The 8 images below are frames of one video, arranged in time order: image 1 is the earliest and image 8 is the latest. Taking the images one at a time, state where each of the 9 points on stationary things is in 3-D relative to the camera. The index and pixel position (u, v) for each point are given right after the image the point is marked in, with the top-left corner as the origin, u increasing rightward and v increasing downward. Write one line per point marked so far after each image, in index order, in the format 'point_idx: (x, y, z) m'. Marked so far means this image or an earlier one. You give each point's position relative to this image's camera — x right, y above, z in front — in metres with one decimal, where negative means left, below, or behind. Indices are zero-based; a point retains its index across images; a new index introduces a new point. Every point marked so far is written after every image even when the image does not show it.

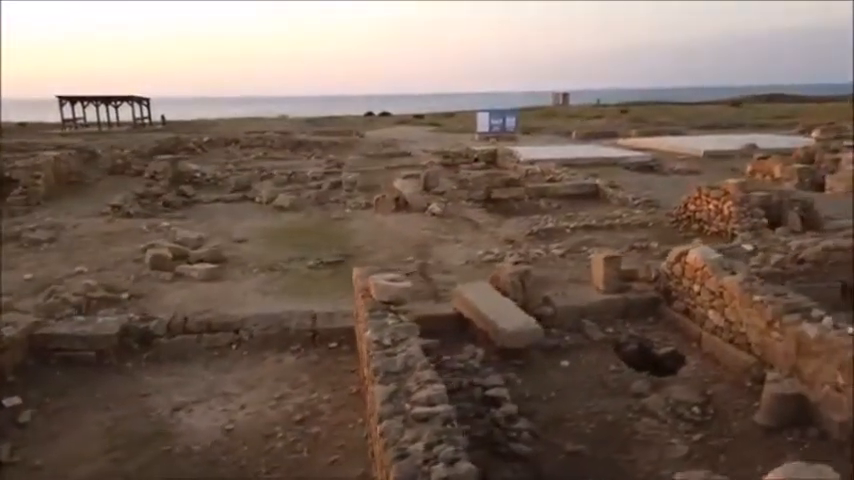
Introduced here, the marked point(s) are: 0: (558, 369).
0: (+1.2, -1.1, +5.6) m
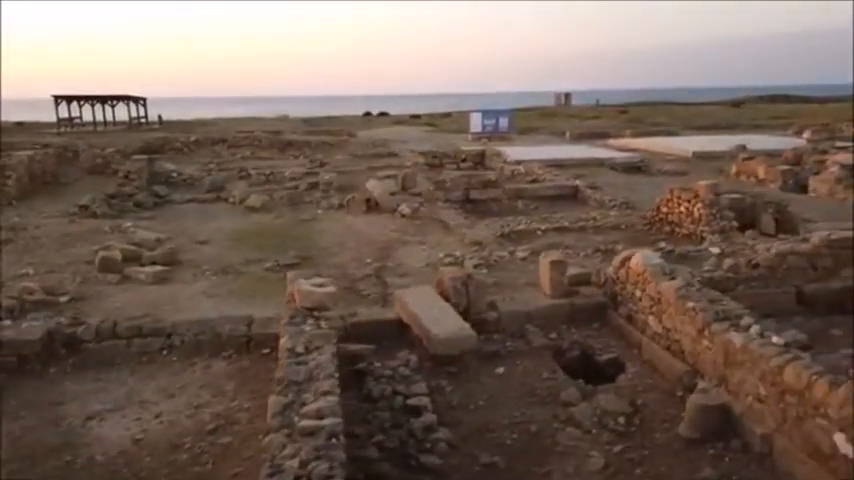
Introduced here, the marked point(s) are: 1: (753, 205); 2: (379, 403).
0: (+0.6, -1.2, +5.5) m
1: (+6.0, +0.6, +11.7) m
2: (-0.4, -1.2, +4.7) m
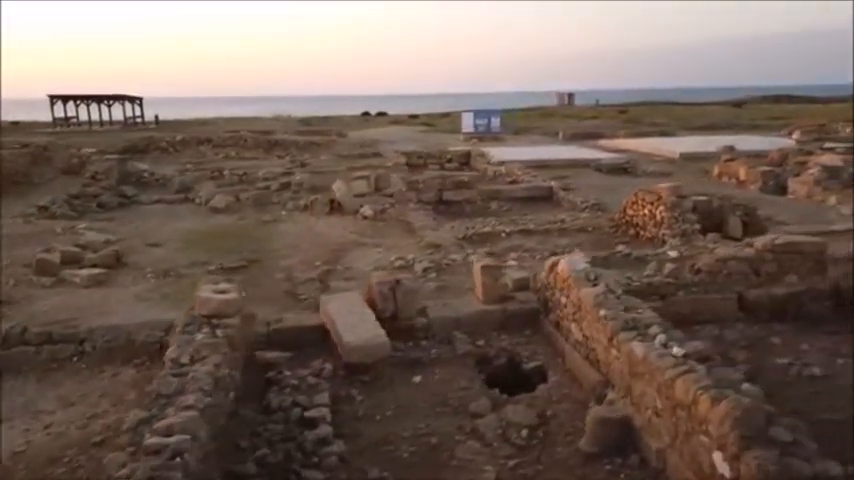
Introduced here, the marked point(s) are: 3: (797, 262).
0: (-0.2, -1.2, +5.3) m
1: (+5.3, +0.6, +11.5) m
2: (-1.1, -1.2, +4.6) m
3: (+3.9, -0.2, +6.8) m
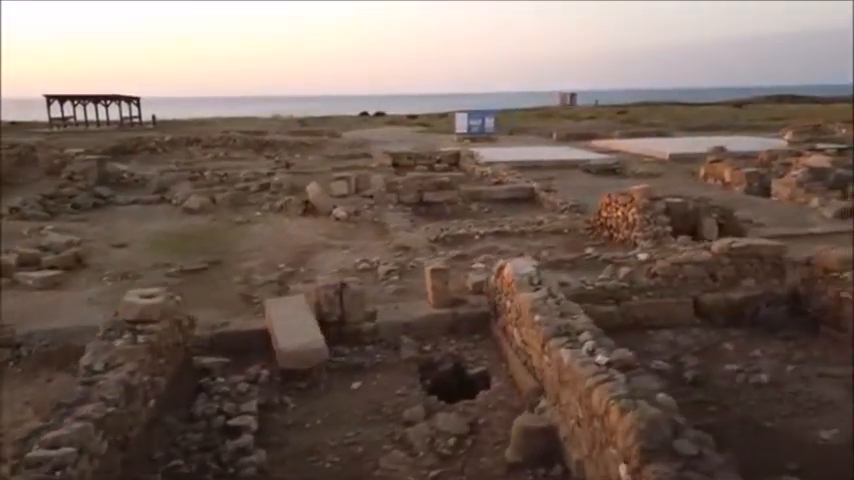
0: (-0.7, -1.2, +5.2) m
1: (+4.8, +0.5, +11.4) m
2: (-1.6, -1.3, +4.5) m
3: (+3.4, -0.3, +6.7) m
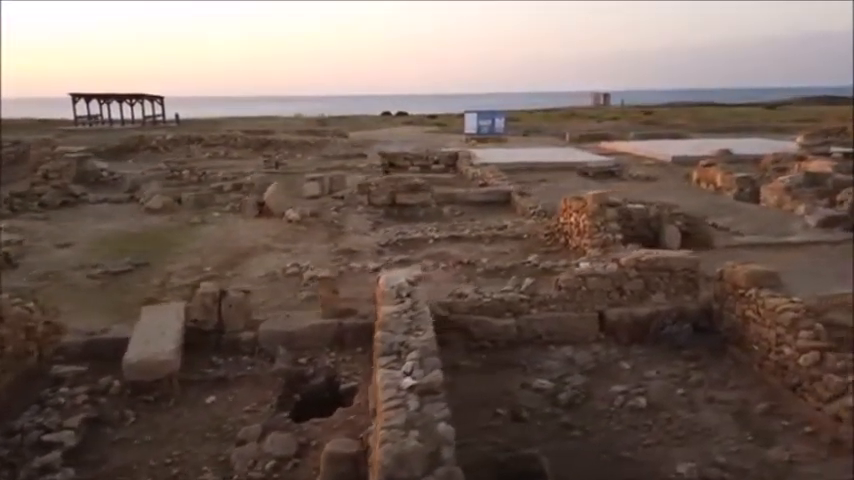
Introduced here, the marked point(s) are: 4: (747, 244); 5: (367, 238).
0: (-1.8, -1.3, +5.0) m
1: (+3.9, +0.4, +10.9) m
2: (-2.8, -1.3, +4.3) m
3: (+2.4, -0.4, +6.3) m
4: (+5.7, -0.1, +11.3) m
5: (-1.1, 0.0, +11.6) m
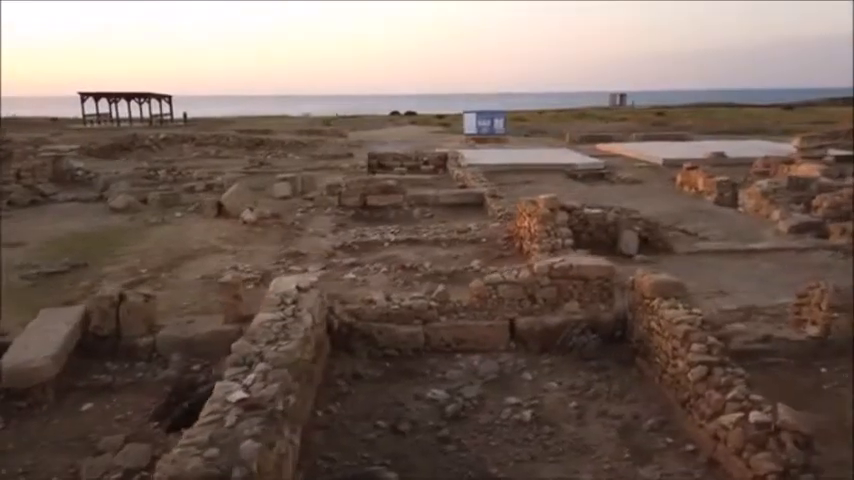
0: (-2.8, -1.3, +4.9) m
1: (+3.1, +0.3, +10.7) m
2: (-3.7, -1.3, +4.2) m
3: (+1.5, -0.5, +6.2) m
4: (+4.9, -0.2, +11.0) m
5: (-1.8, 0.0, +11.4) m
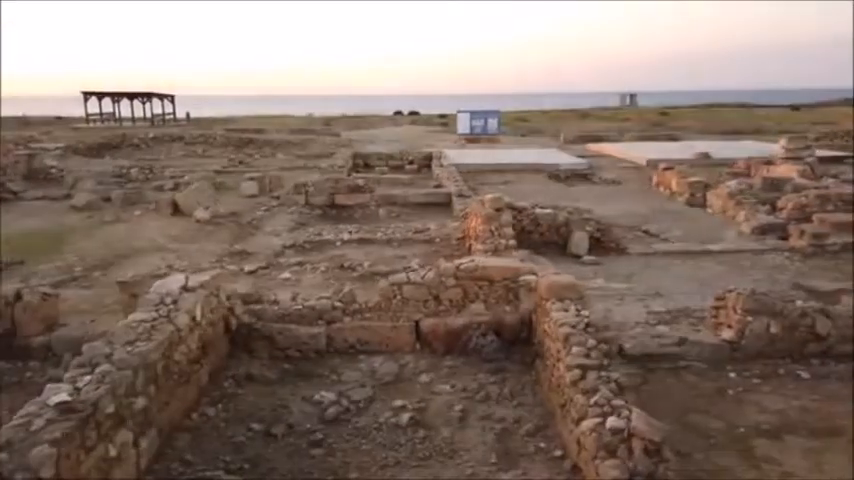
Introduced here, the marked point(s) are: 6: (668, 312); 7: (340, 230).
0: (-3.7, -1.3, +4.9) m
1: (+2.3, +0.3, +10.6) m
2: (-4.7, -1.3, +4.2) m
3: (+0.6, -0.5, +6.1) m
4: (+4.1, -0.2, +10.9) m
5: (-2.7, 0.0, +11.4) m
6: (+2.7, -0.8, +7.2) m
7: (-1.7, +0.2, +12.4) m
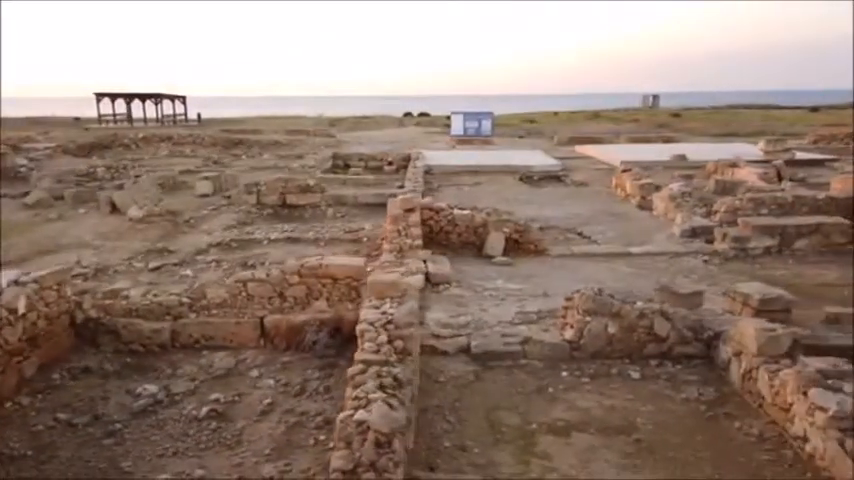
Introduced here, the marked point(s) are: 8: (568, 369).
0: (-5.2, -1.3, +5.2) m
1: (+0.9, +0.3, +10.7) m
2: (-6.2, -1.3, +4.5) m
3: (-0.9, -0.5, +6.2) m
4: (+2.7, -0.2, +10.9) m
5: (-4.0, 0.0, +11.6) m
6: (+1.2, -0.8, +7.3) m
7: (-3.0, +0.2, +12.6) m
8: (+1.3, -1.2, +6.0) m
